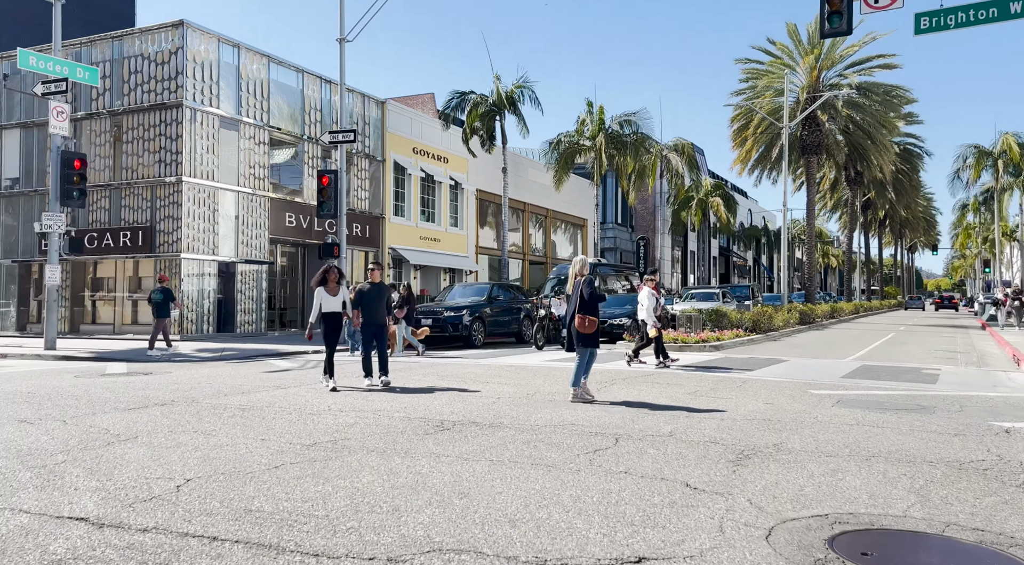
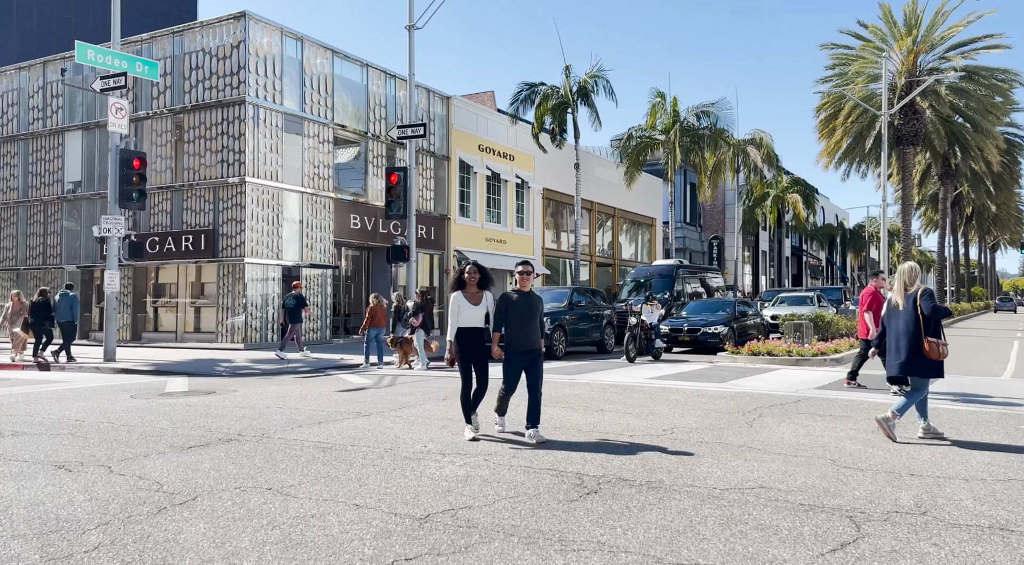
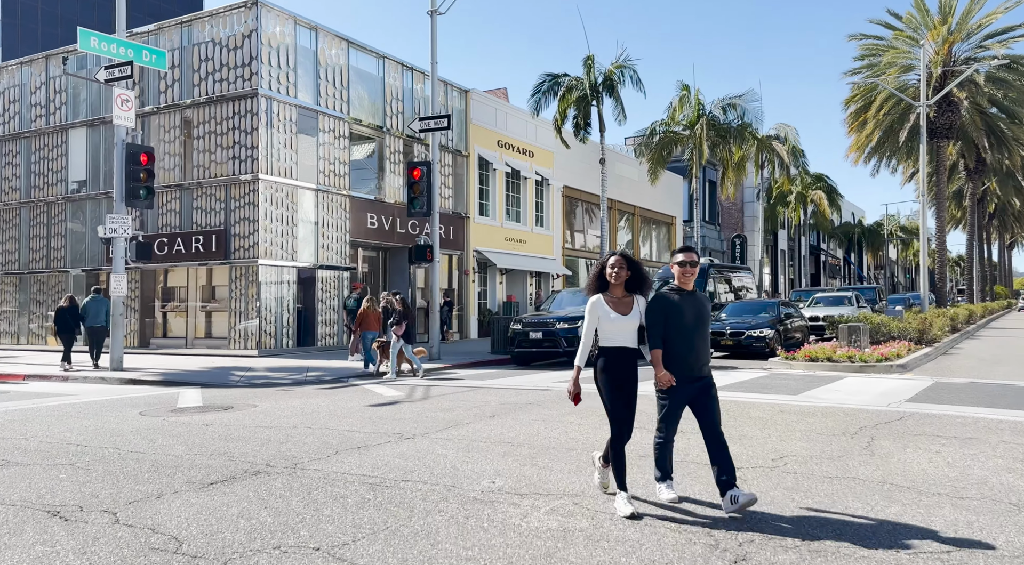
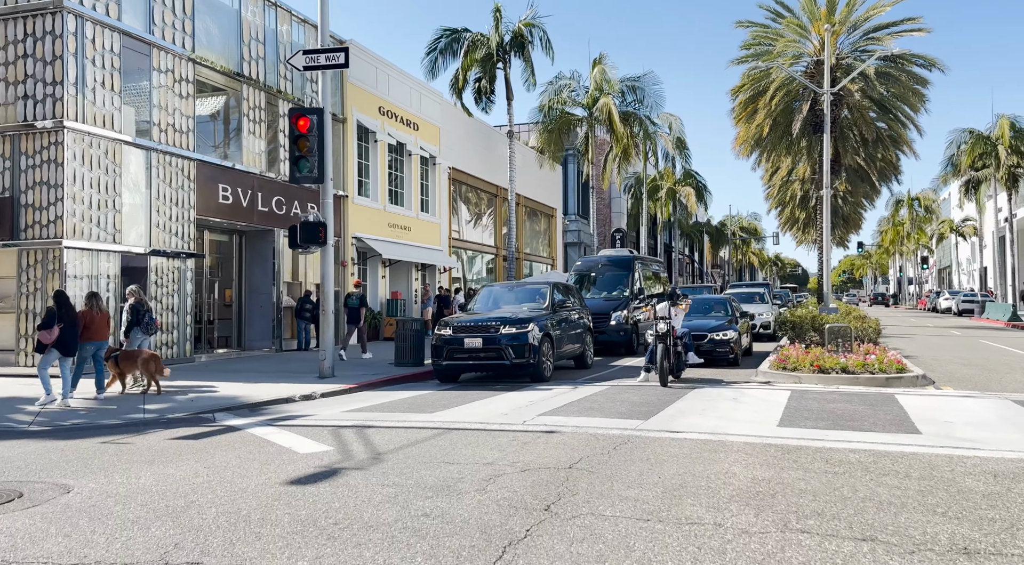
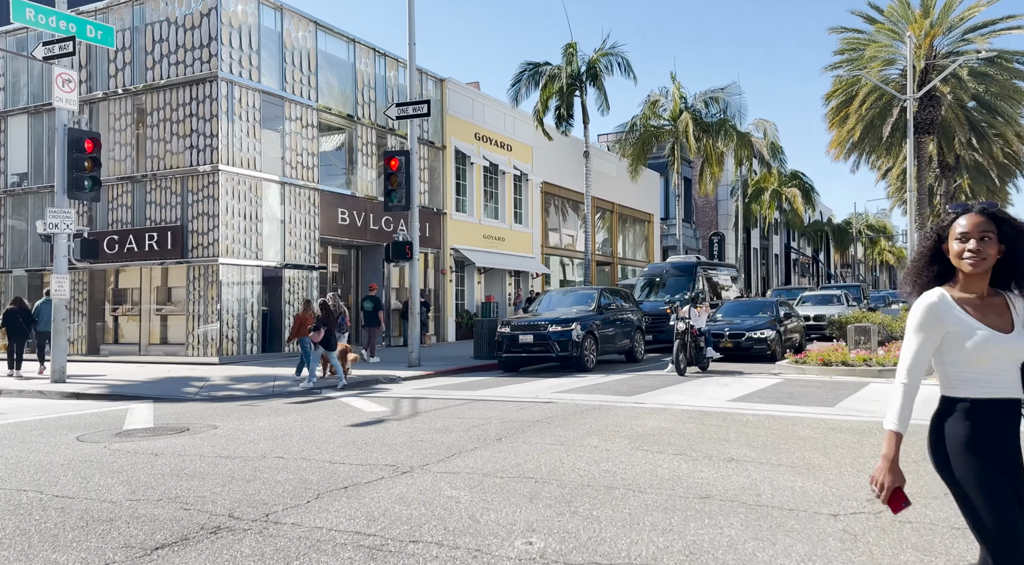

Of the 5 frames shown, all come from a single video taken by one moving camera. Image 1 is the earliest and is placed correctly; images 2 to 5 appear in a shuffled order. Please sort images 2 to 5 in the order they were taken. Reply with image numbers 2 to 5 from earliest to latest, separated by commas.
2, 3, 5, 4
